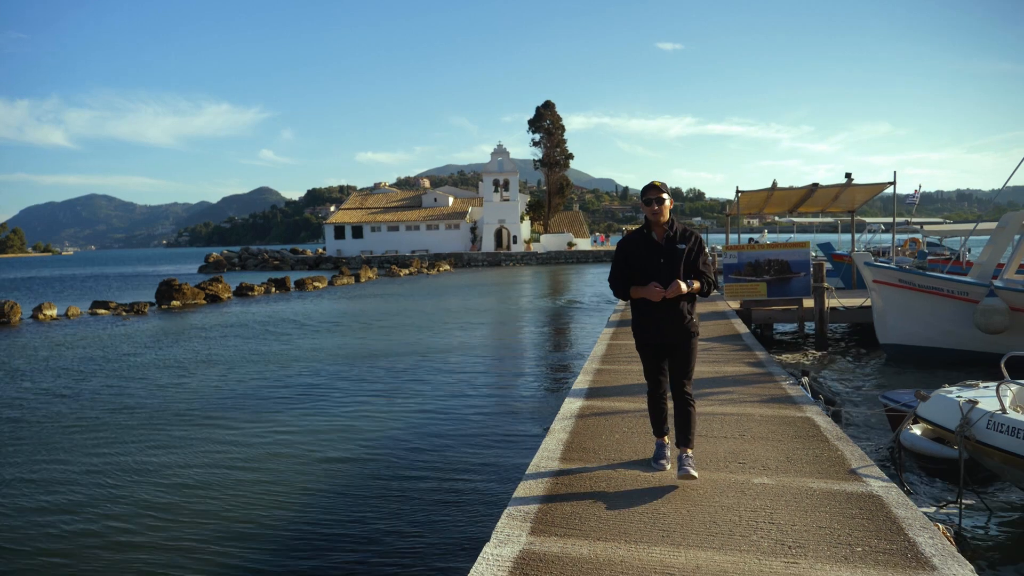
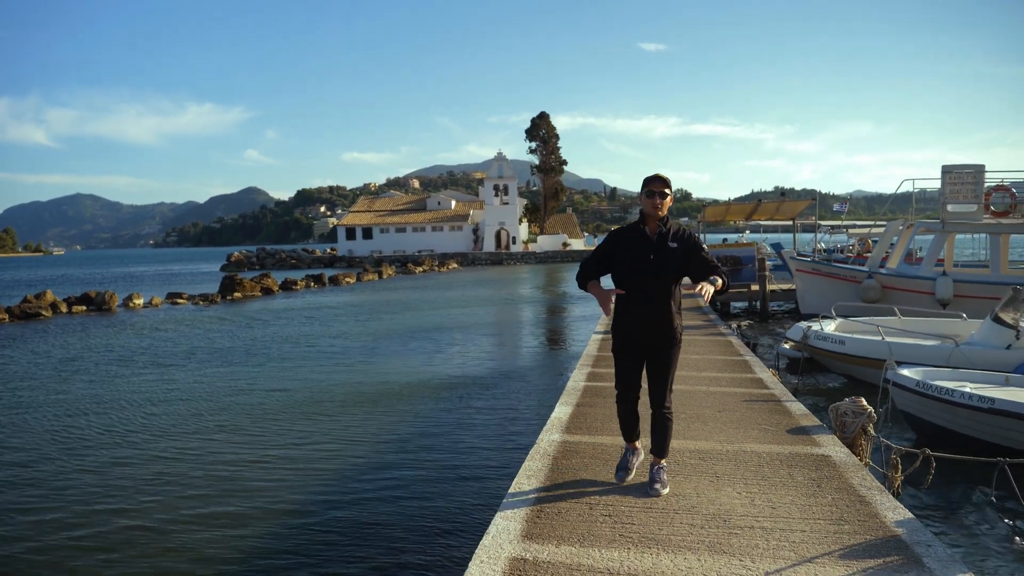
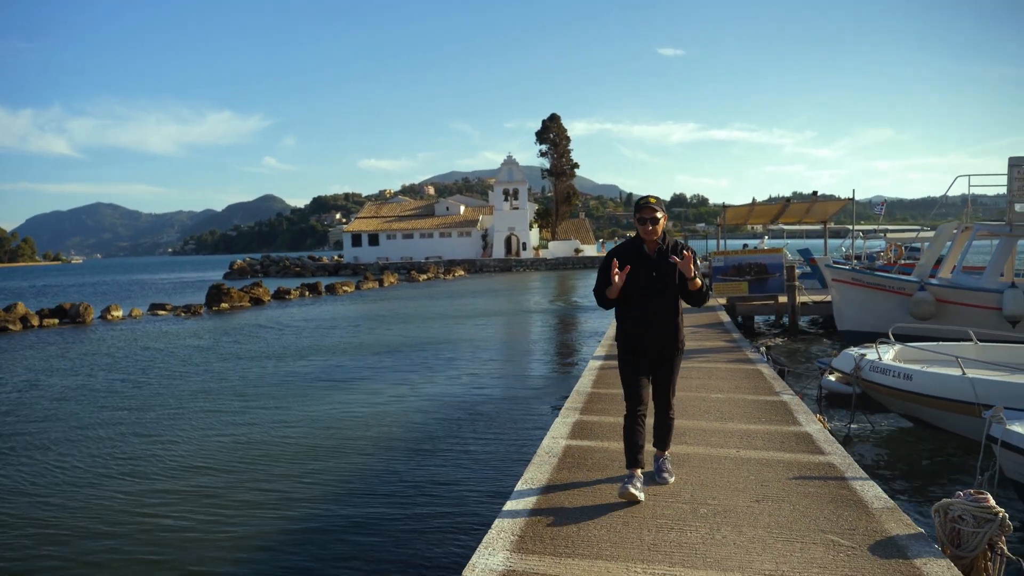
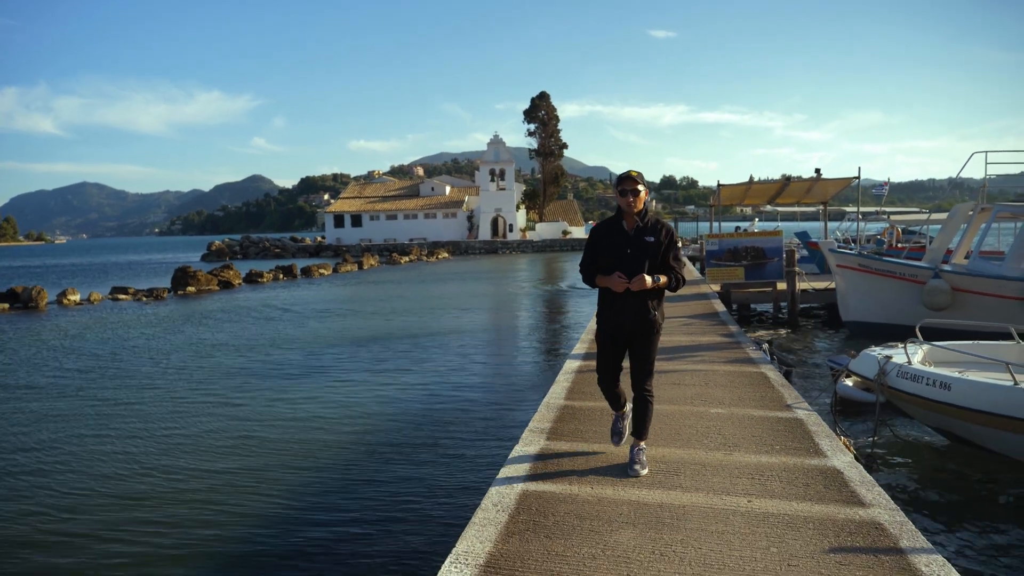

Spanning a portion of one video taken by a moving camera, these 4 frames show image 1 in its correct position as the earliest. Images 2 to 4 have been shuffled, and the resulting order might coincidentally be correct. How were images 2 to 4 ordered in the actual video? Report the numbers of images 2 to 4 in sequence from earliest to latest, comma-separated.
4, 3, 2
